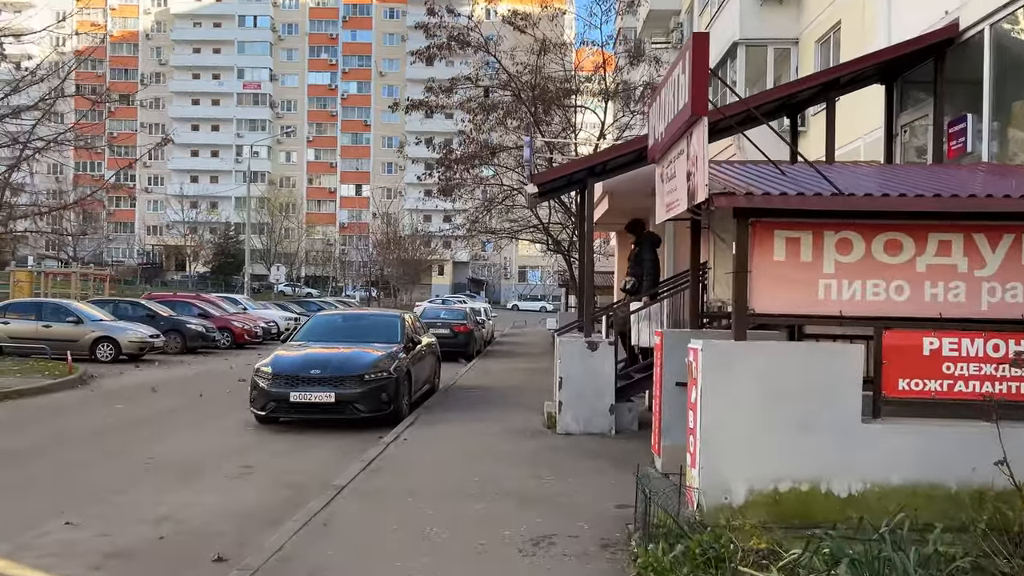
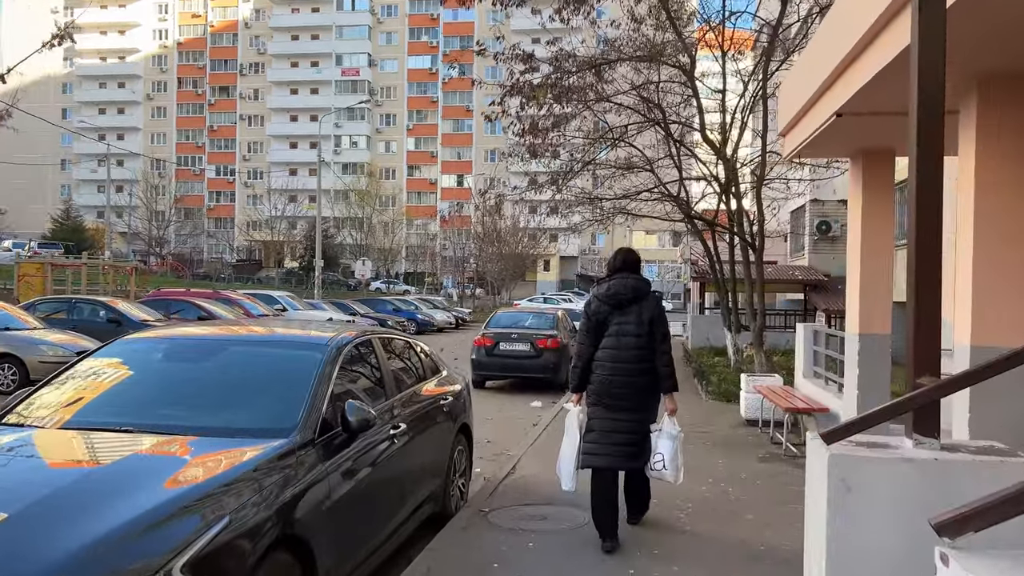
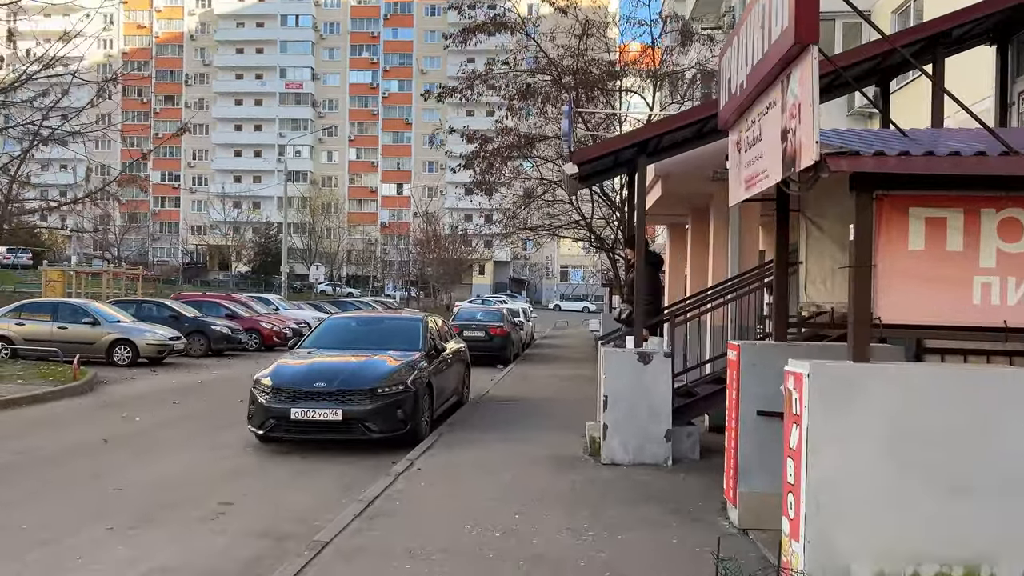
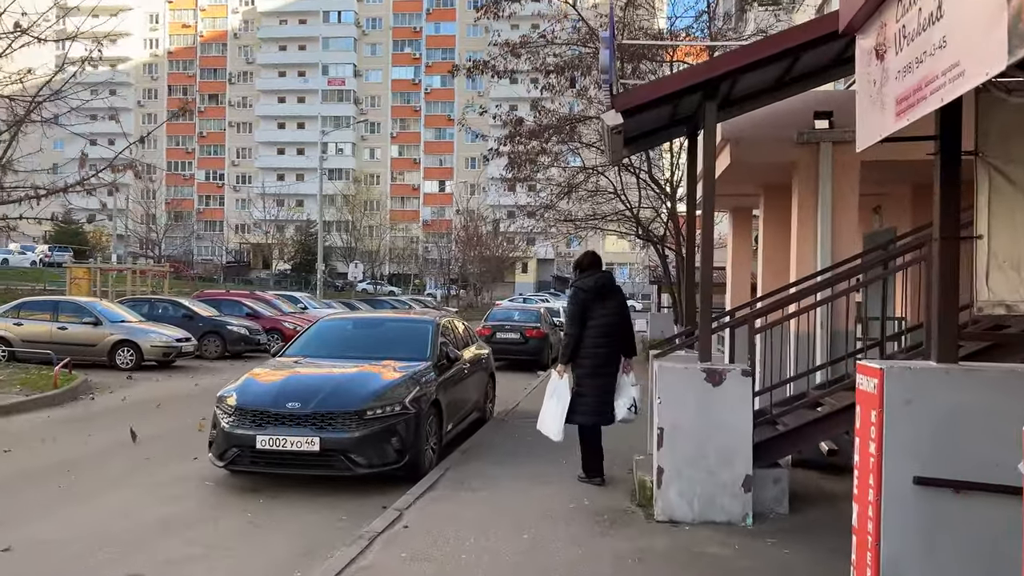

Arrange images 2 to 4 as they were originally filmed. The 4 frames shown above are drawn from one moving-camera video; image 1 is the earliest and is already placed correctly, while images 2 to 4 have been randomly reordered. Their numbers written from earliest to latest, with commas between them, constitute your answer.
3, 4, 2
